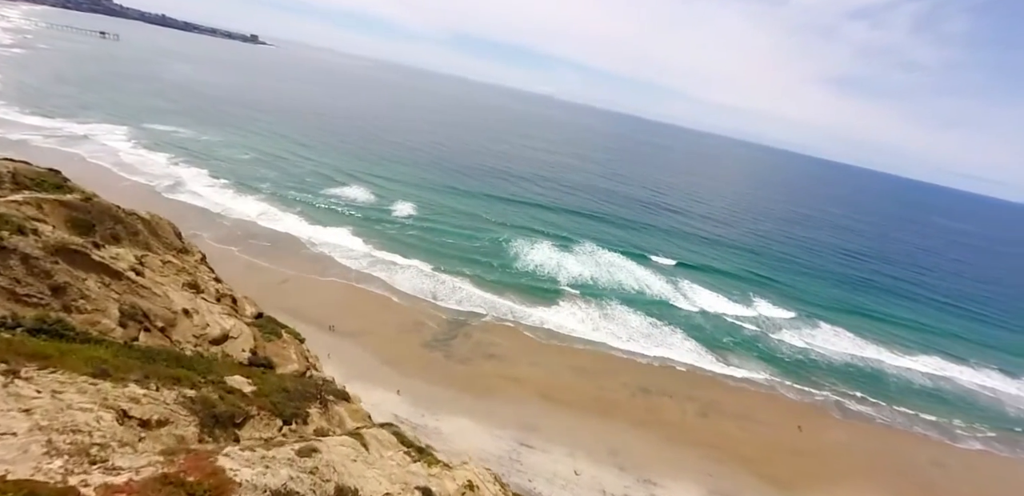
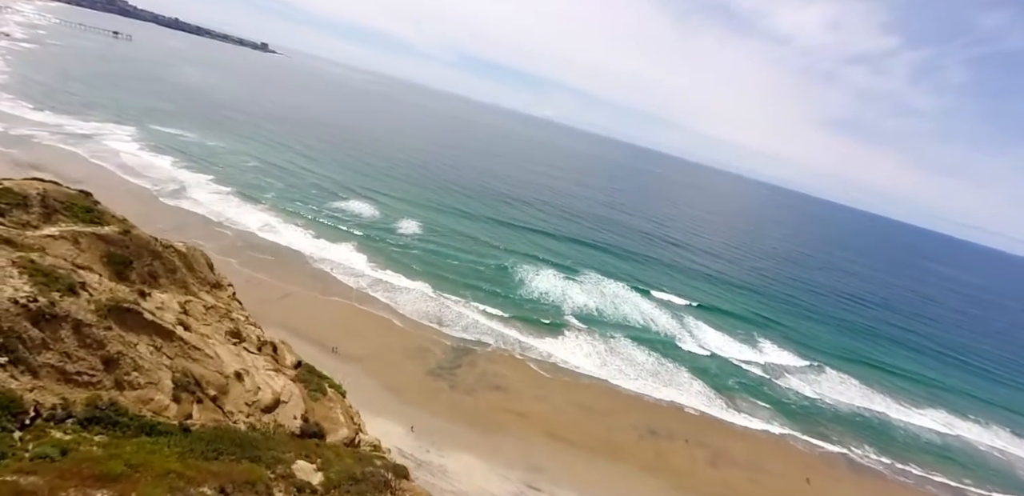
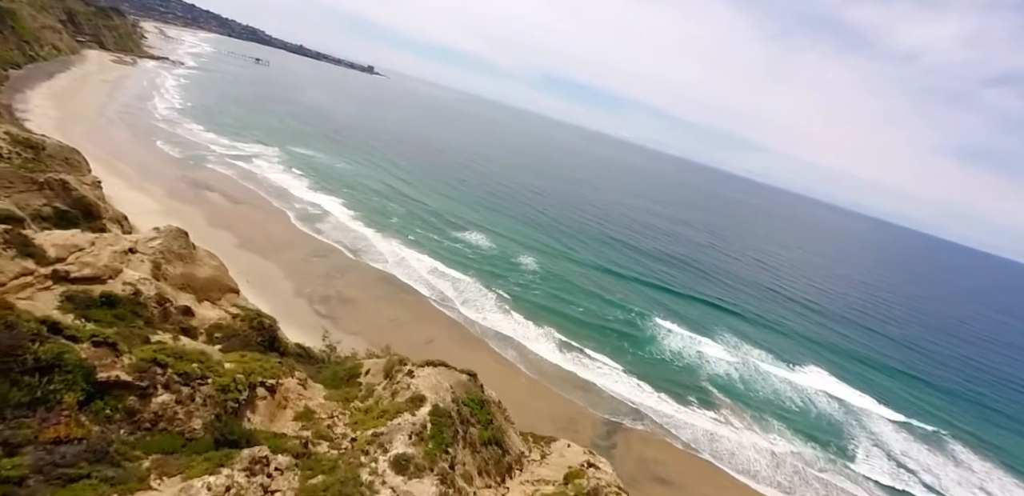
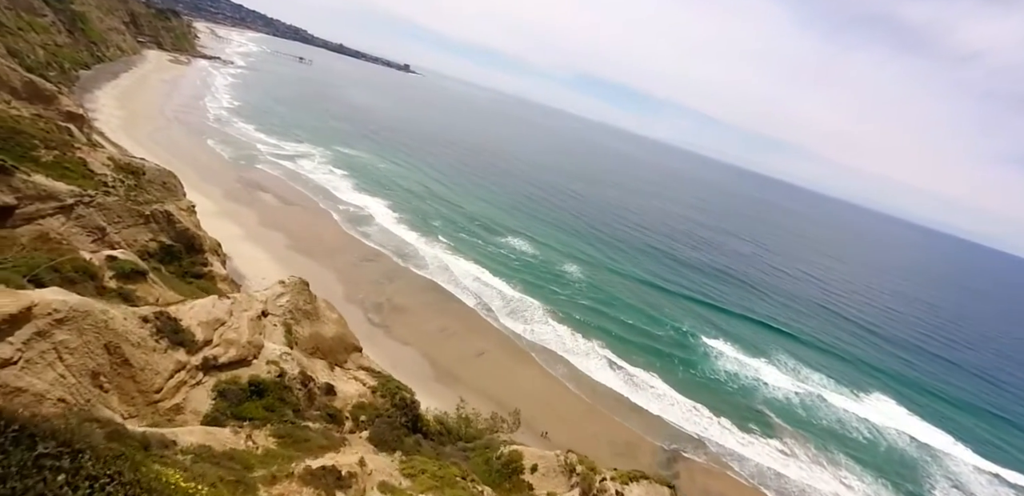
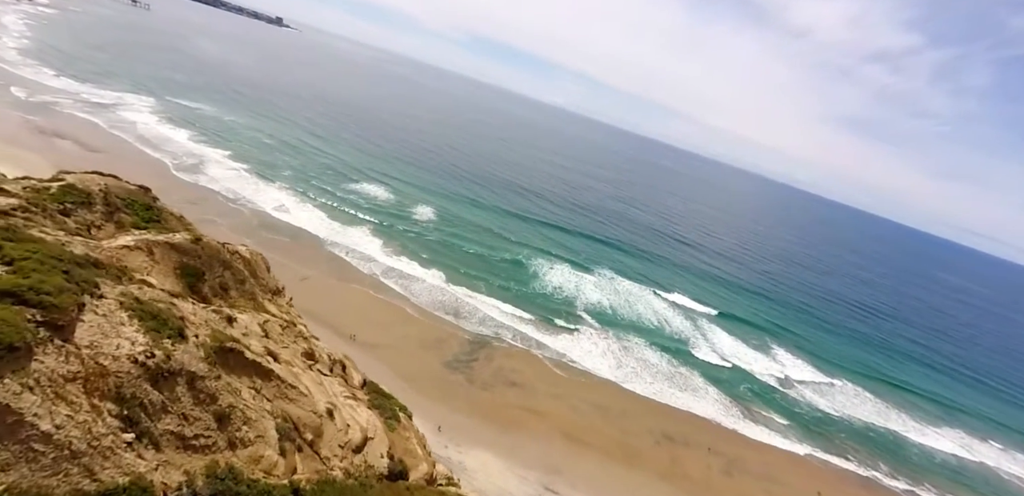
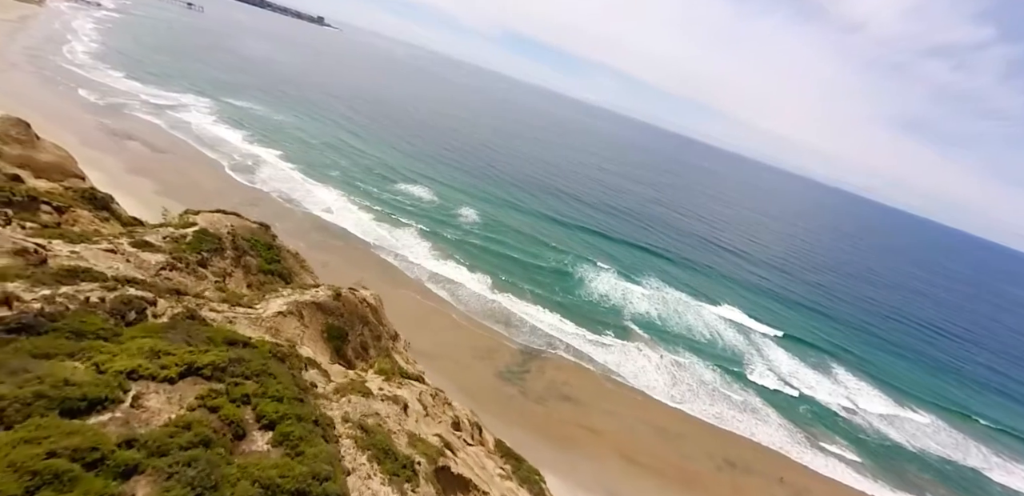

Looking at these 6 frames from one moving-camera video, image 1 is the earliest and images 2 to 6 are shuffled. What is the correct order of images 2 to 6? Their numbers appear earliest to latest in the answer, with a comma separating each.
2, 5, 6, 3, 4
